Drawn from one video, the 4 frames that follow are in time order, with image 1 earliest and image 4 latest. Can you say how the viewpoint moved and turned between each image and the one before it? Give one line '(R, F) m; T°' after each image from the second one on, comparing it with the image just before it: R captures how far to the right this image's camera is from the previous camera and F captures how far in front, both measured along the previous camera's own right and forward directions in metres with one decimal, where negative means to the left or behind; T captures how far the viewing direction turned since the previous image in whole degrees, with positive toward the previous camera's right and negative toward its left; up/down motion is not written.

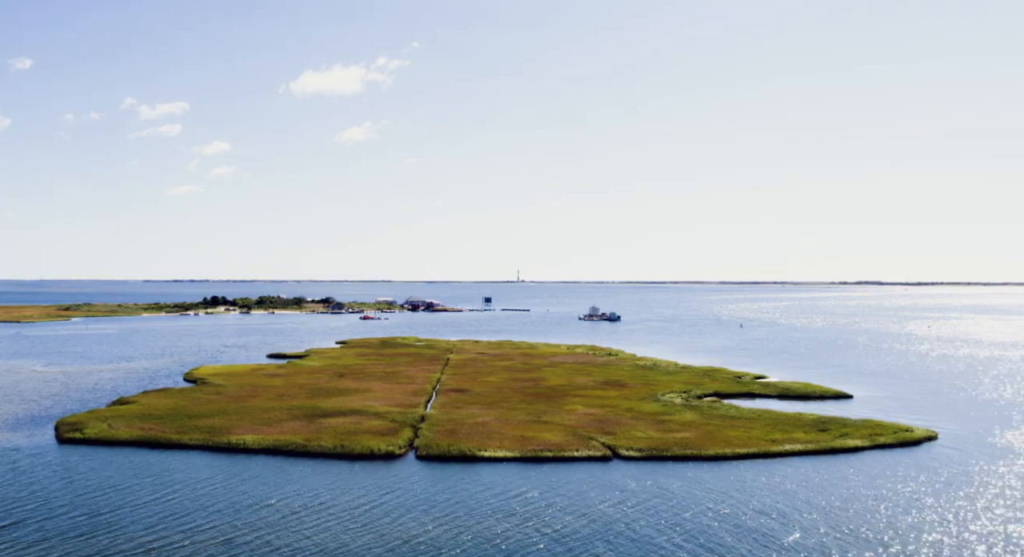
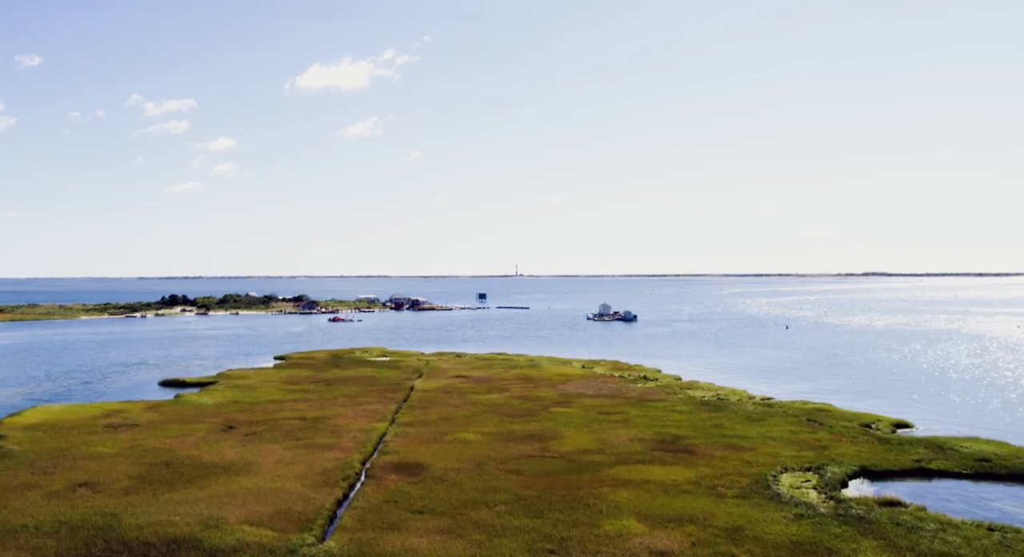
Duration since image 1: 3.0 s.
(+0.7, +38.7) m; 0°
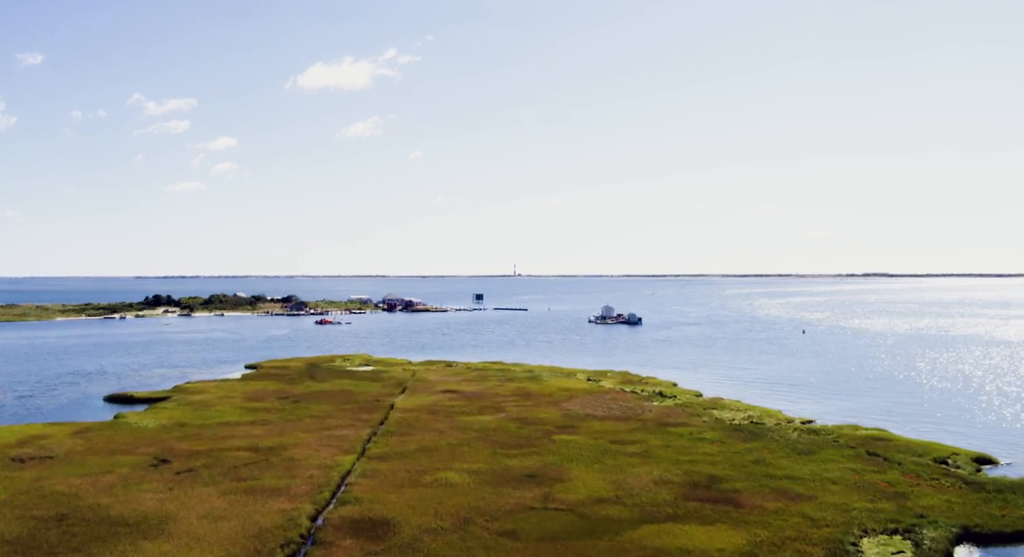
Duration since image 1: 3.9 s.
(+0.2, +11.8) m; 0°
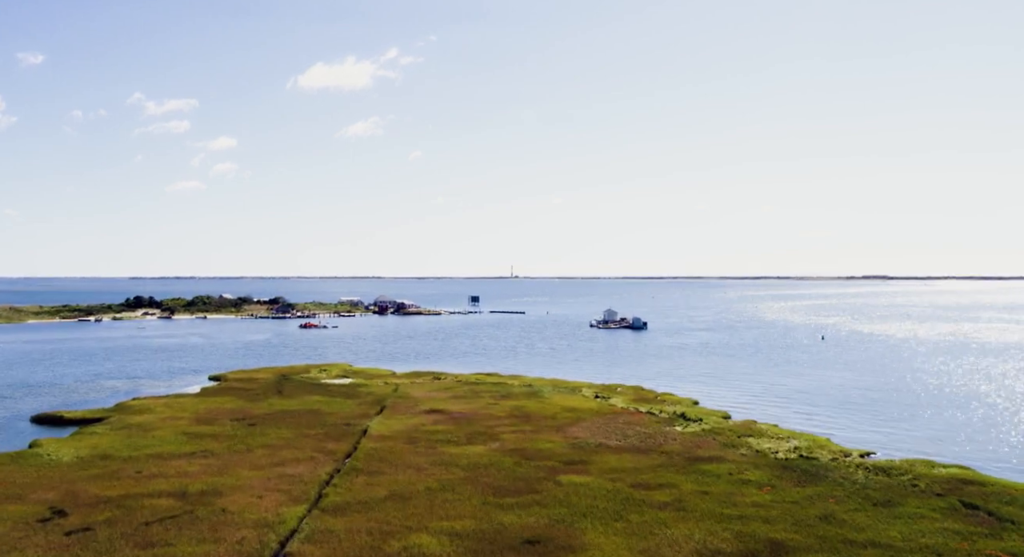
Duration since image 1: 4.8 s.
(+0.1, +11.8) m; 0°
